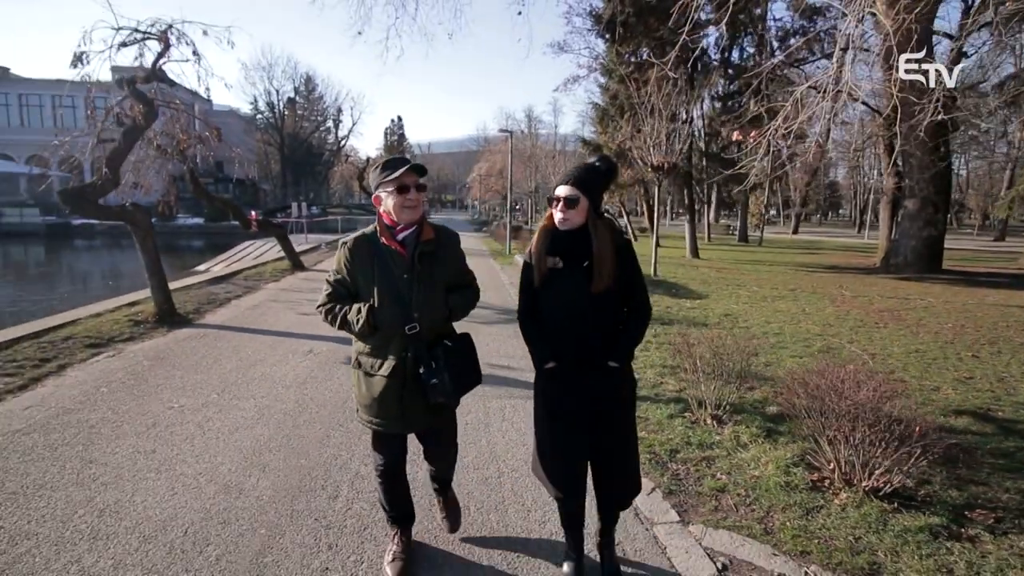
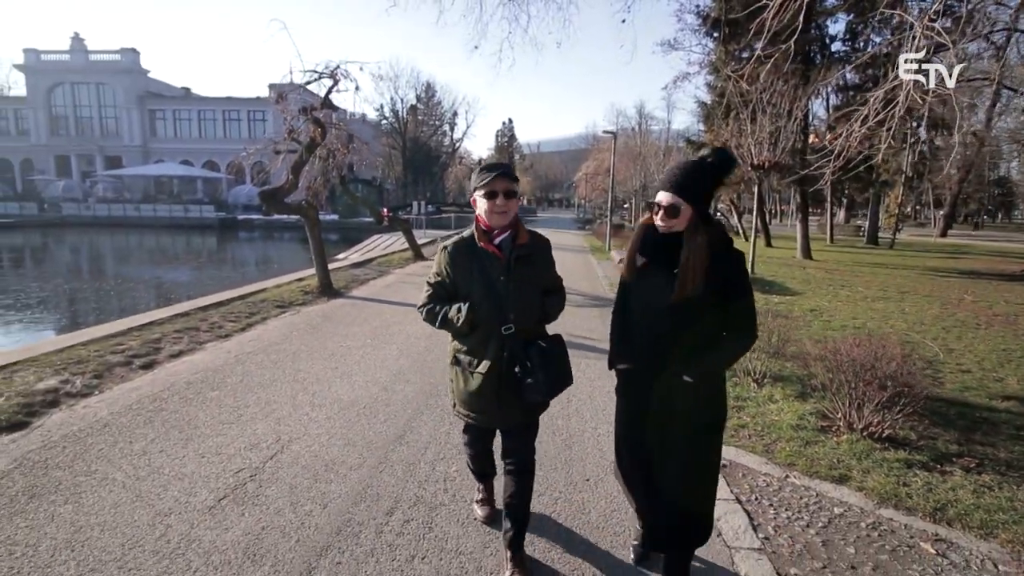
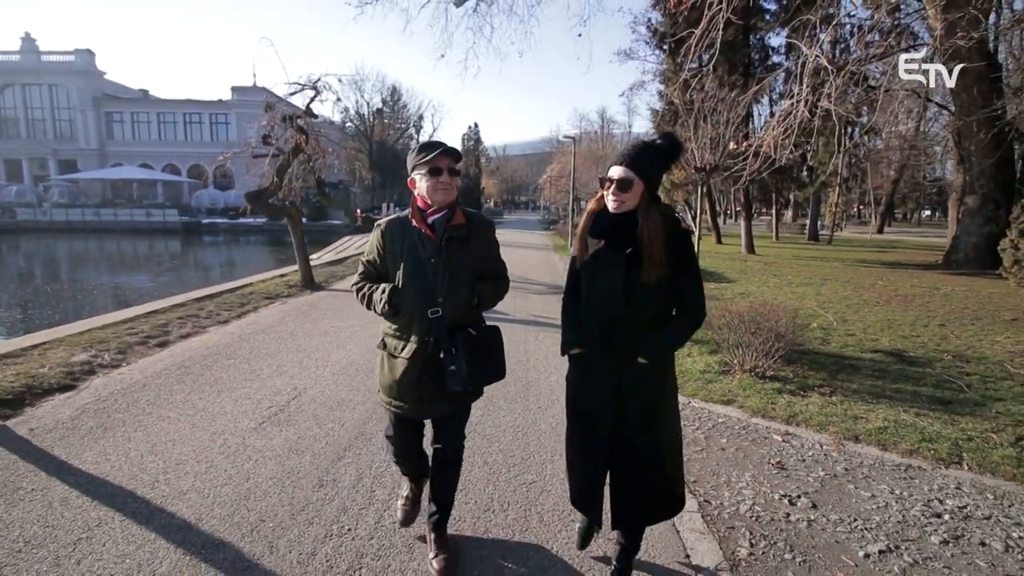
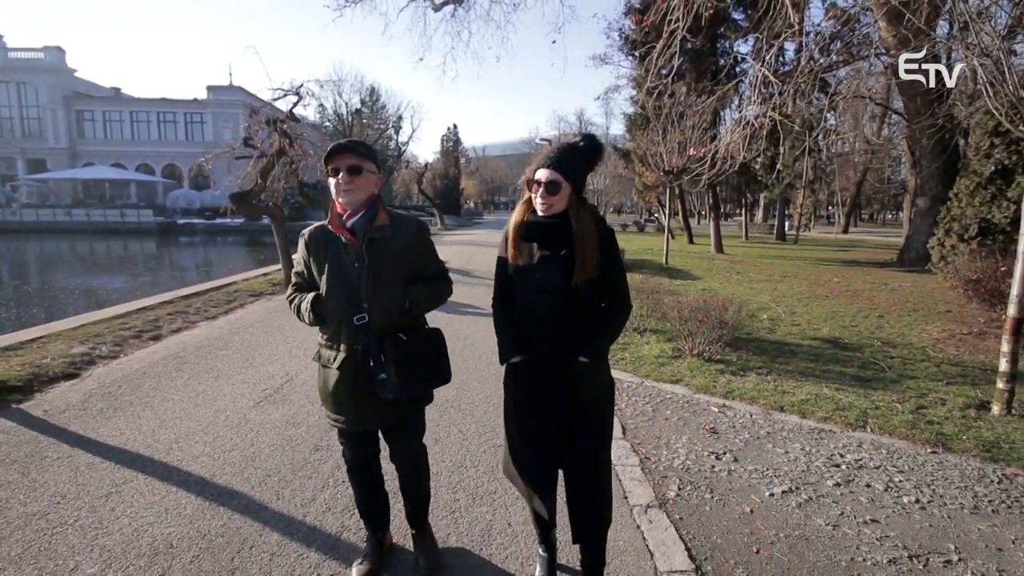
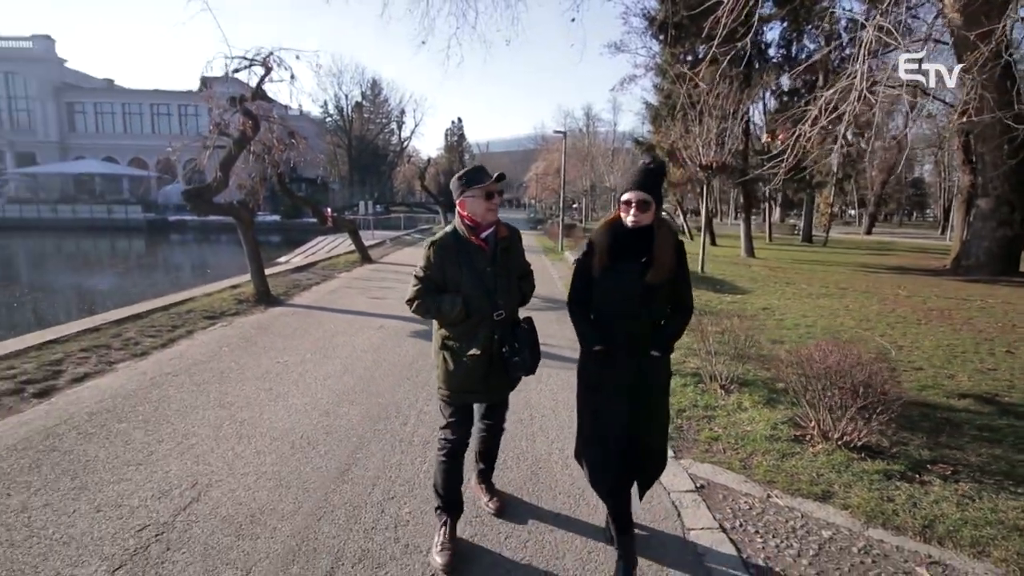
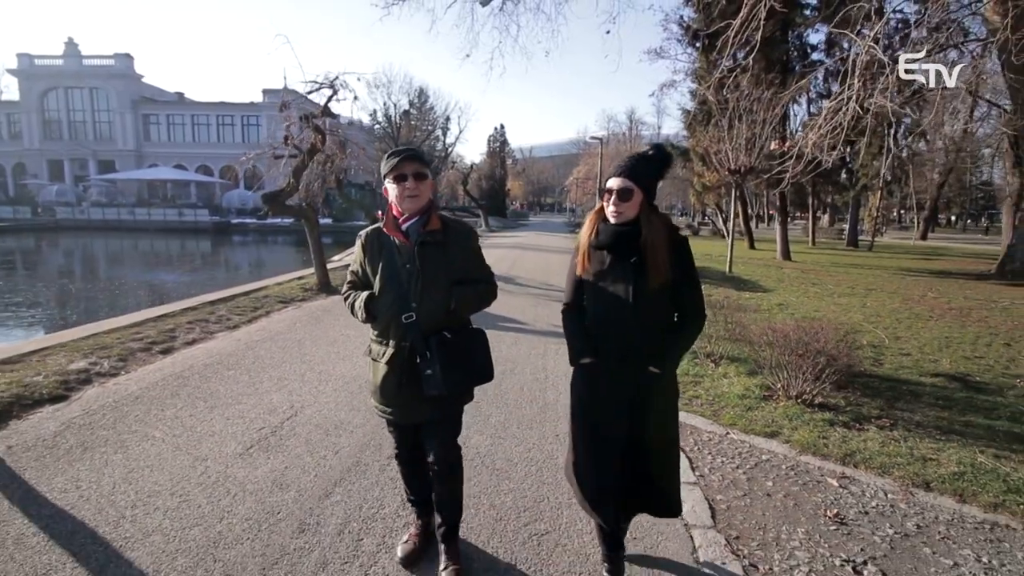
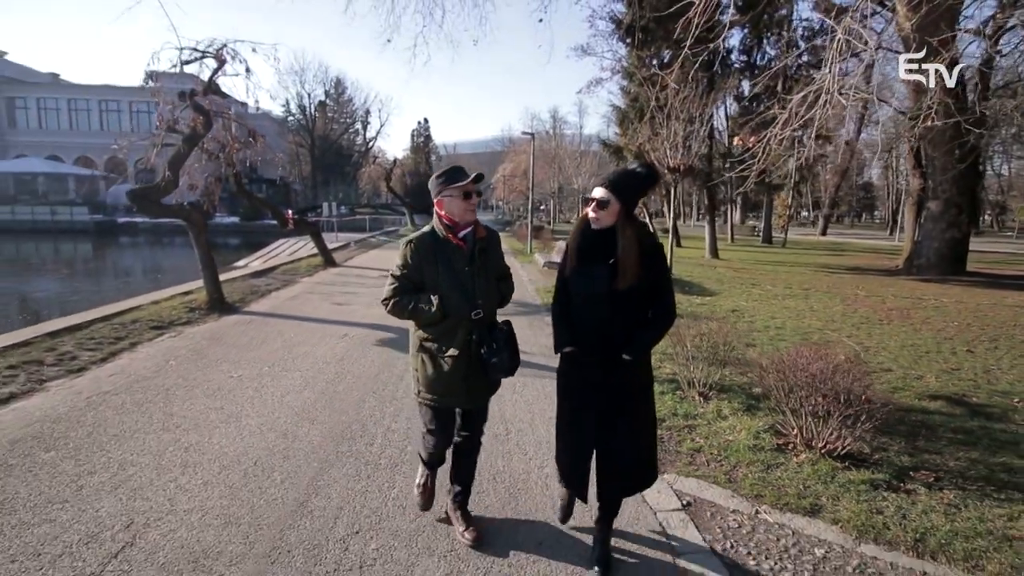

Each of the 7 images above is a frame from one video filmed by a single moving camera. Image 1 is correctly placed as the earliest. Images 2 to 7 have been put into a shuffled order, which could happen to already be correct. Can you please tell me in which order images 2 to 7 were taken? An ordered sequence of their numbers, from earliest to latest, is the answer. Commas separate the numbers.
7, 5, 2, 6, 3, 4
